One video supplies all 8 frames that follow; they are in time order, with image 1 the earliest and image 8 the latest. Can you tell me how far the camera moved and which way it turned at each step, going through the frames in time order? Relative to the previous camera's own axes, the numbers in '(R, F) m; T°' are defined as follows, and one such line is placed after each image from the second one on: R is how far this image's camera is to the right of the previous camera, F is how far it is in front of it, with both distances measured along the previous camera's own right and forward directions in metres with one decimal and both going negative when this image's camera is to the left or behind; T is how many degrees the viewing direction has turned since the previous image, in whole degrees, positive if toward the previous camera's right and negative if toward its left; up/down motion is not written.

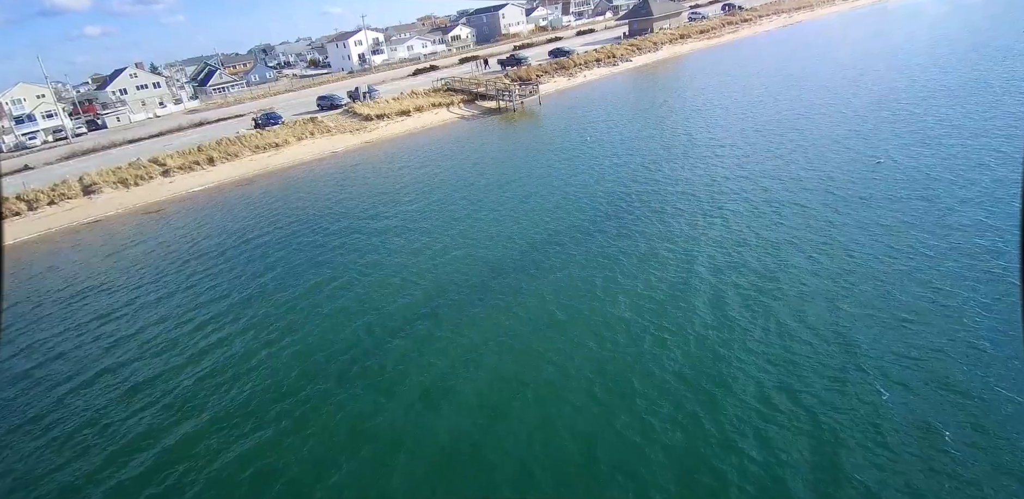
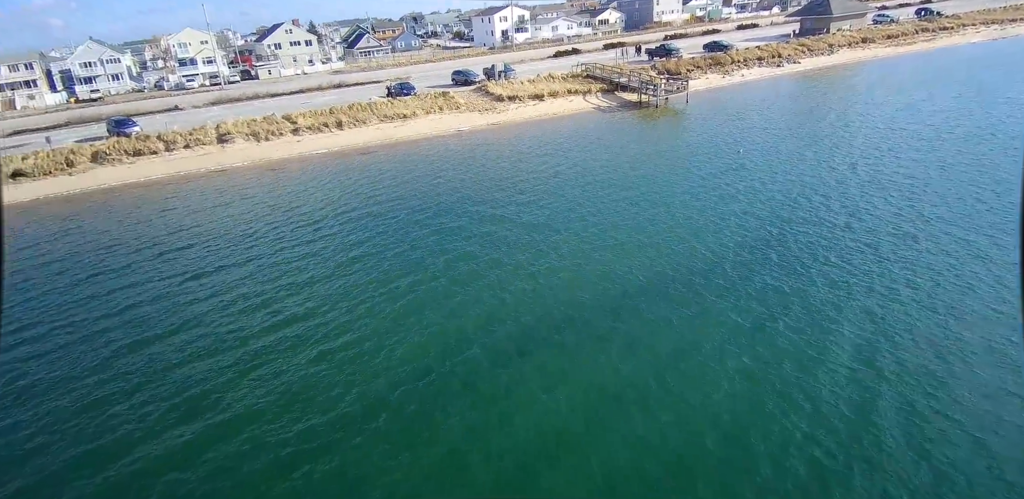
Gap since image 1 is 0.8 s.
(-0.9, +3.7) m; -12°
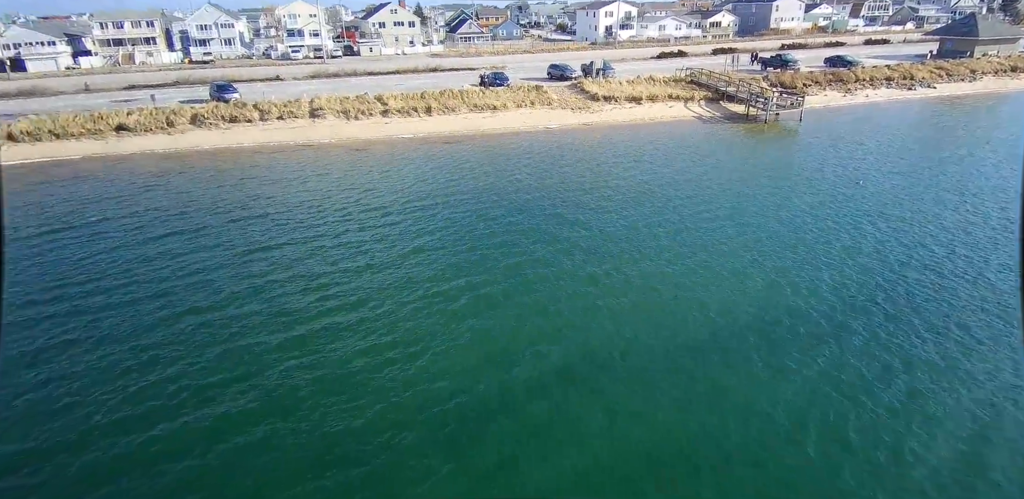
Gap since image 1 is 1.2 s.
(-0.3, +1.7) m; -8°
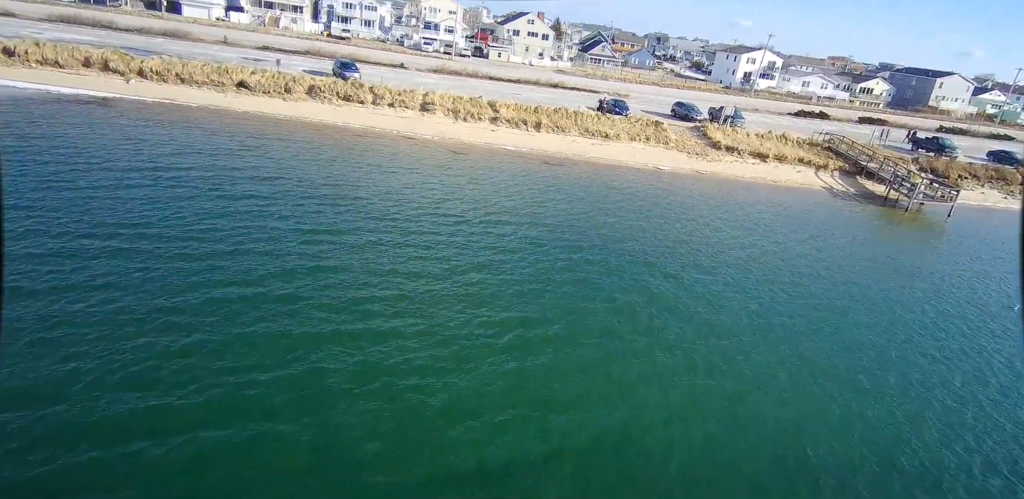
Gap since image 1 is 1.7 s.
(-0.4, +2.0) m; -9°
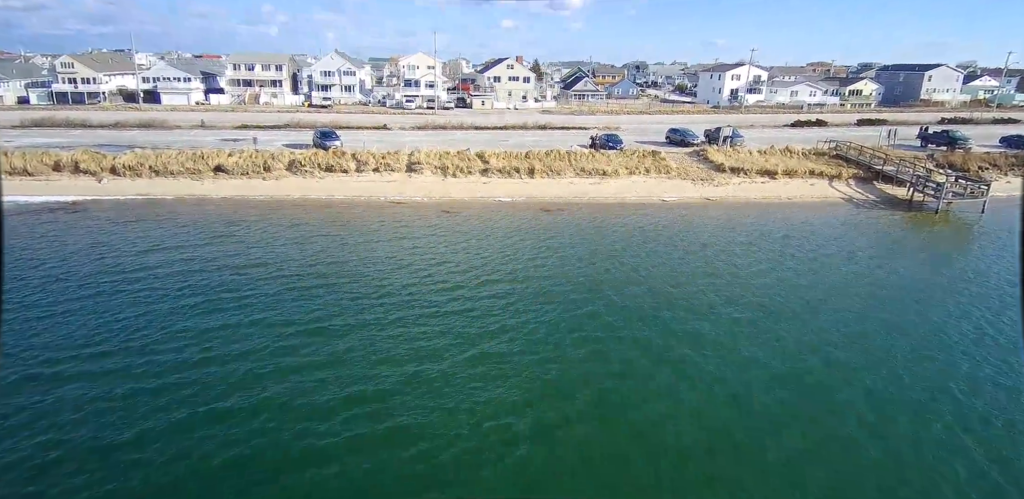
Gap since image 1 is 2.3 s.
(+0.1, +2.1) m; 0°
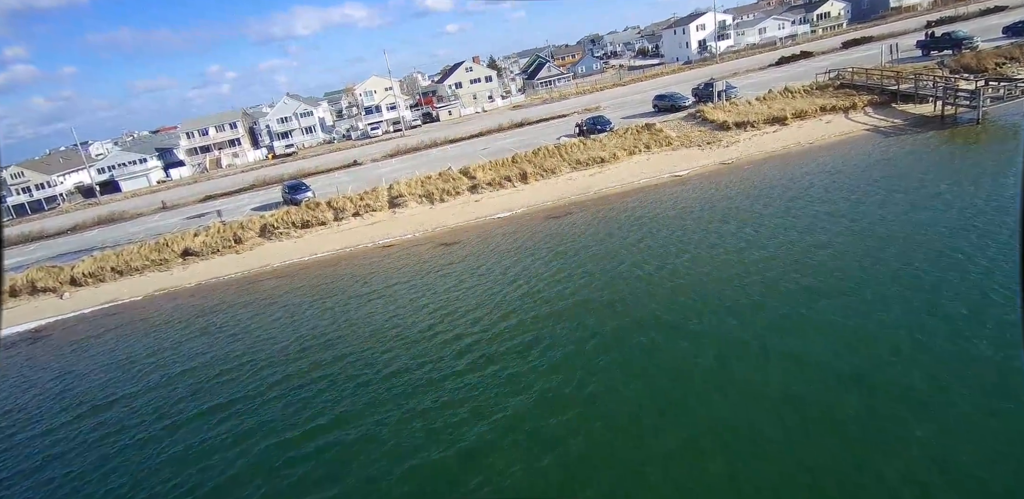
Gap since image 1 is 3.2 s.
(-0.6, +2.9) m; 0°
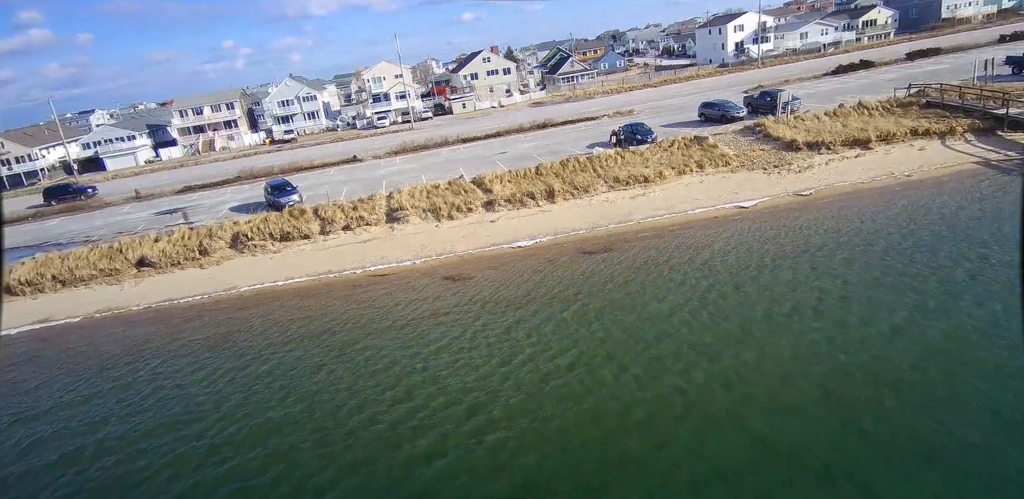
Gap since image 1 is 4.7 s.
(-0.9, +4.8) m; 0°
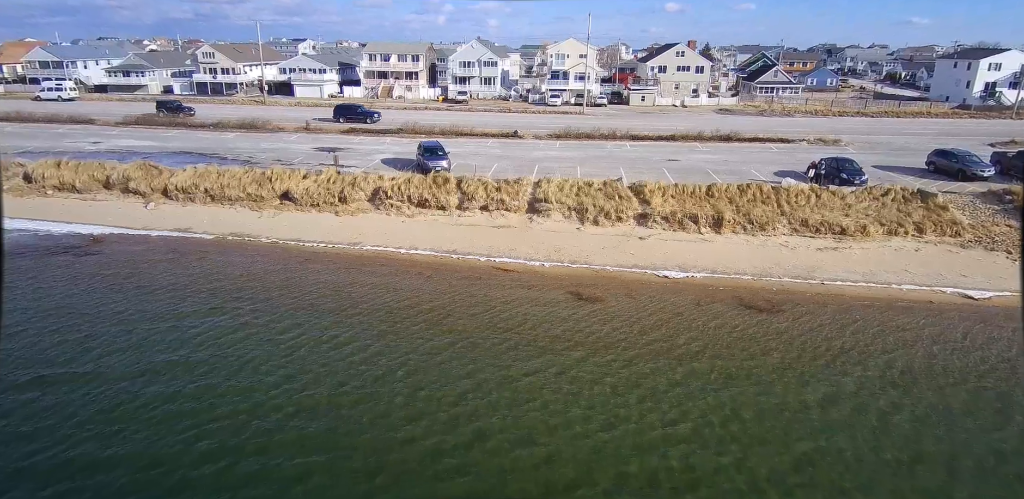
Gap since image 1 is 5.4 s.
(-0.6, +2.8) m; -15°
